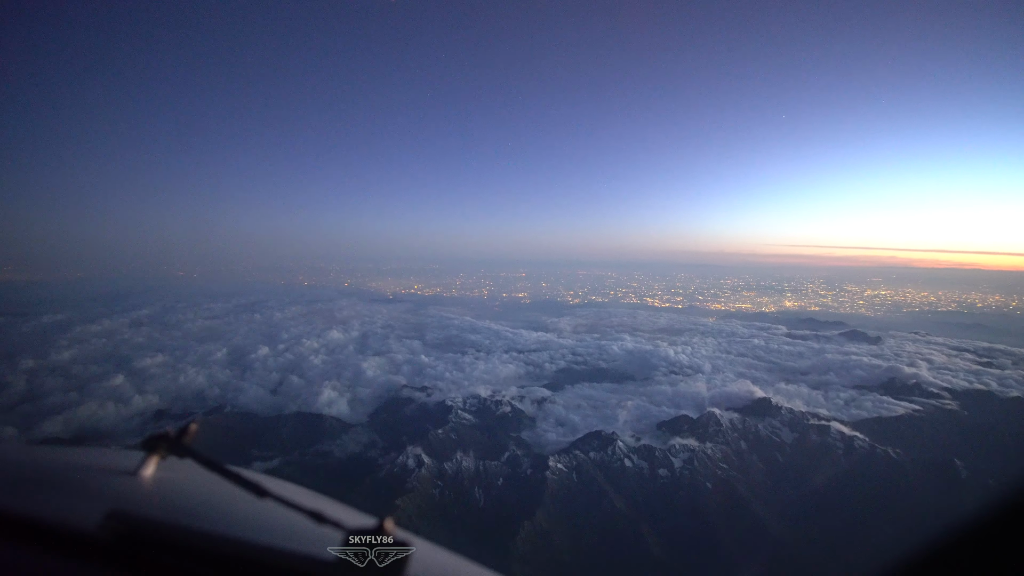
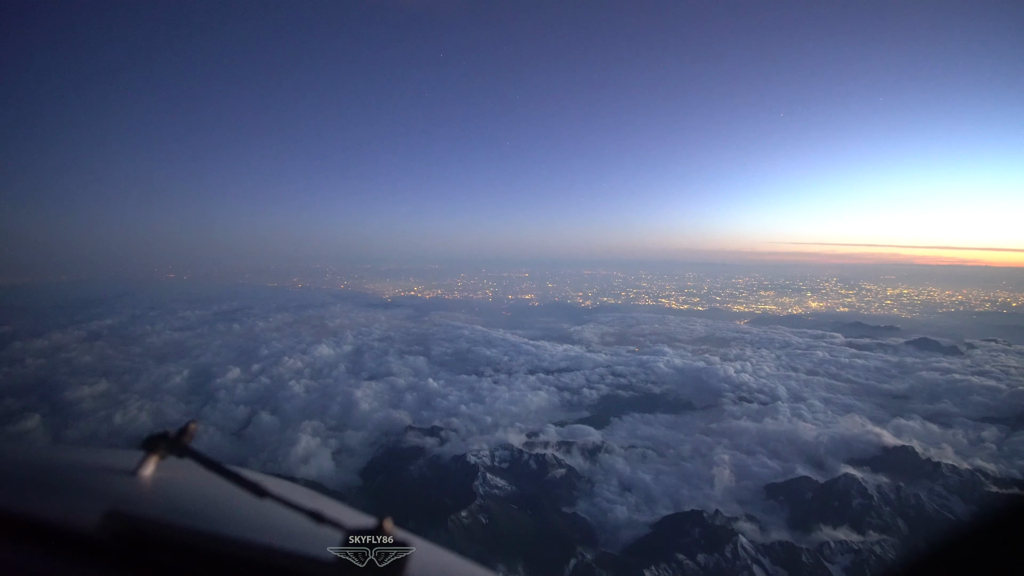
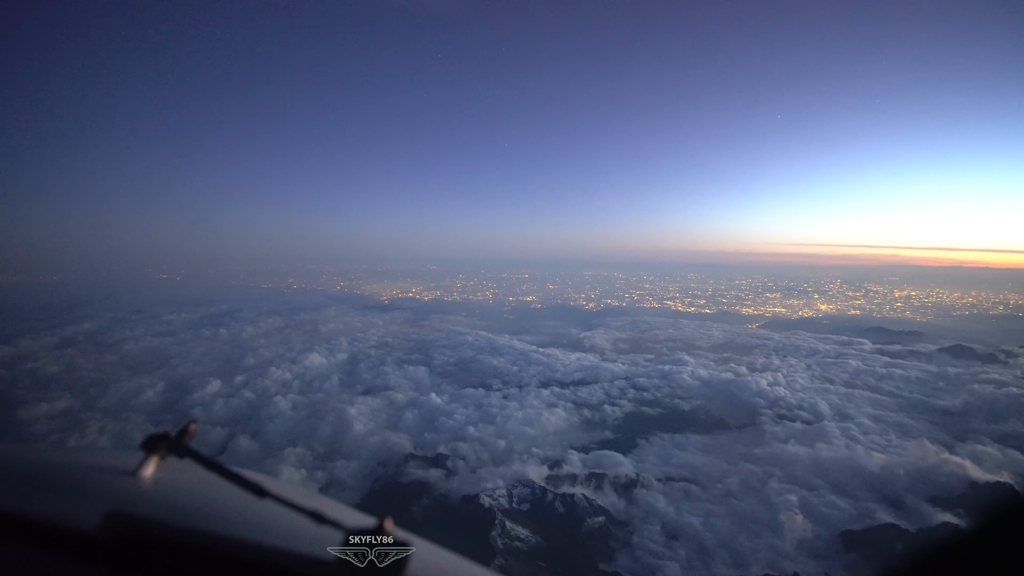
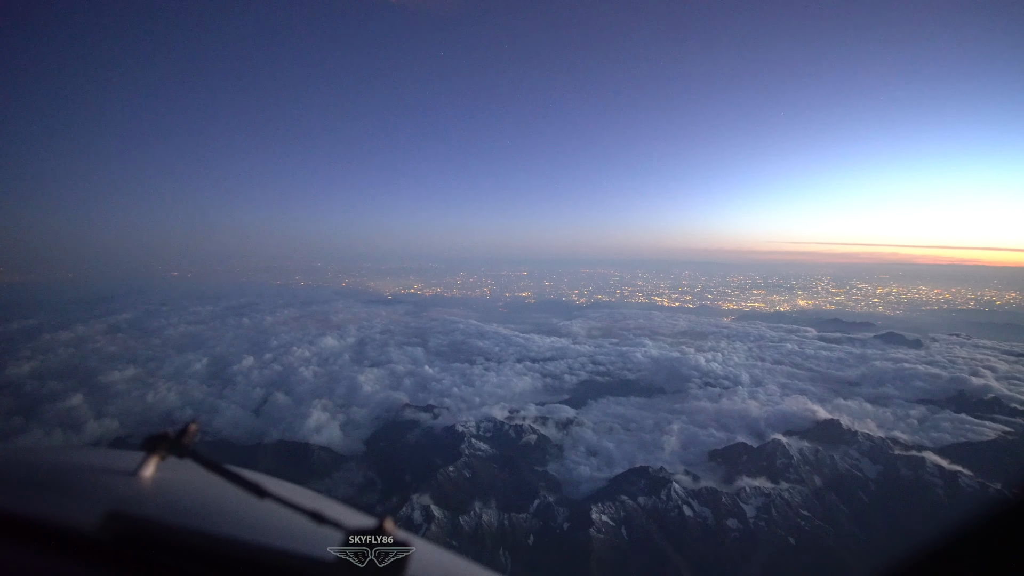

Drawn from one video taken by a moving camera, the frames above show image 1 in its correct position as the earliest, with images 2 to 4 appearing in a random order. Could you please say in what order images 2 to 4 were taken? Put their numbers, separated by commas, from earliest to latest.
4, 2, 3
